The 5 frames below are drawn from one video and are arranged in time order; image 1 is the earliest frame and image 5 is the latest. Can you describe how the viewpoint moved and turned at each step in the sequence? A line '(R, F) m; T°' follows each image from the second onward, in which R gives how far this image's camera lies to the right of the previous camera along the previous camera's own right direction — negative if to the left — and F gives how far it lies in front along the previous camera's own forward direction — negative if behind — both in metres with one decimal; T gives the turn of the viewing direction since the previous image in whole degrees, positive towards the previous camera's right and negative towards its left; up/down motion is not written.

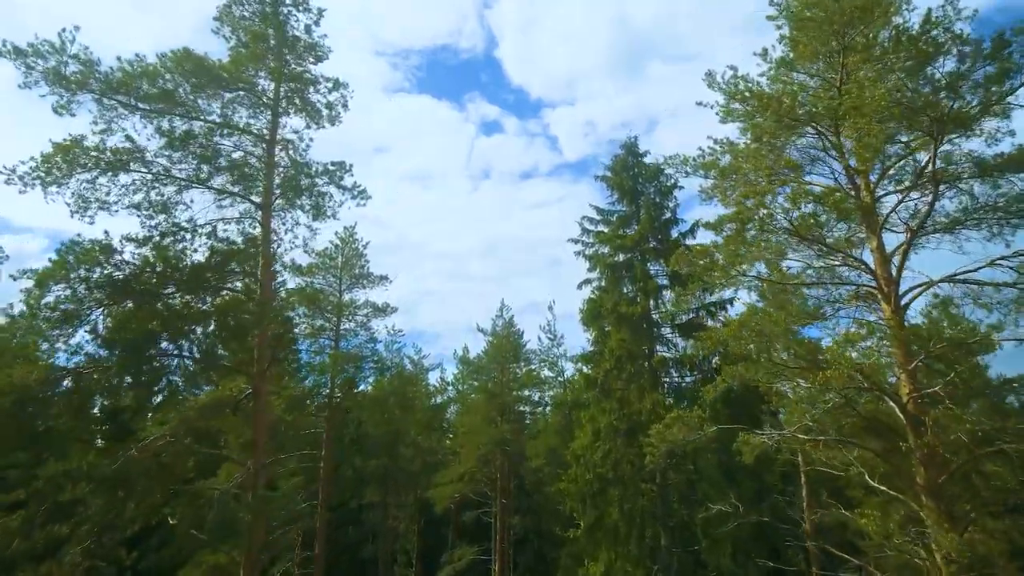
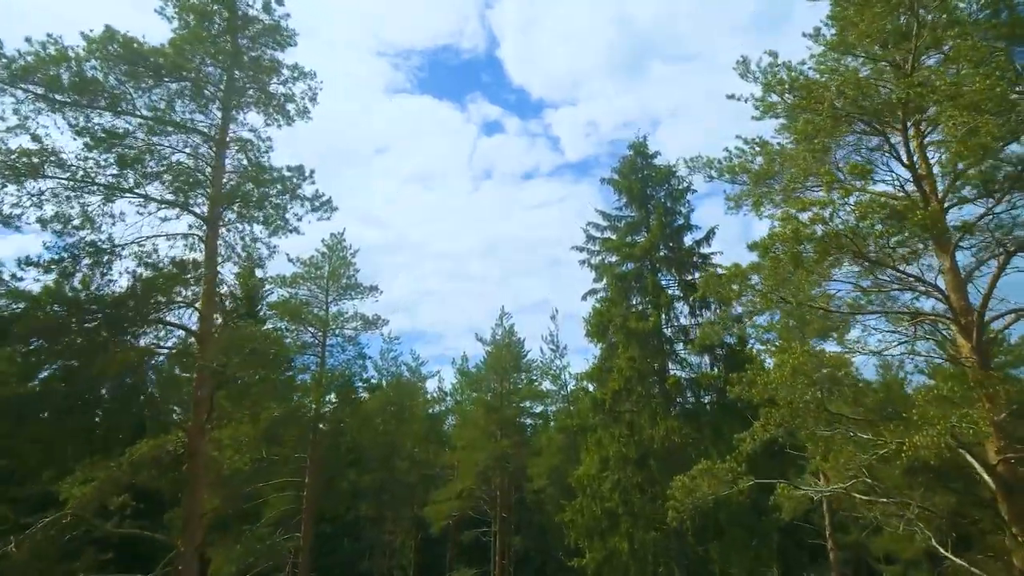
(+0.1, +2.3) m; 0°
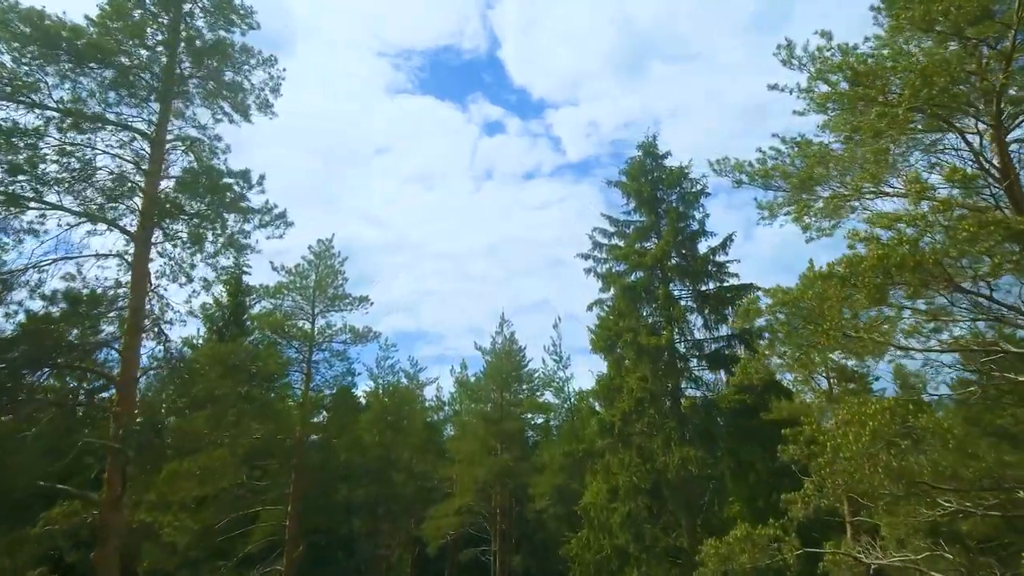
(0.0, +2.0) m; 0°
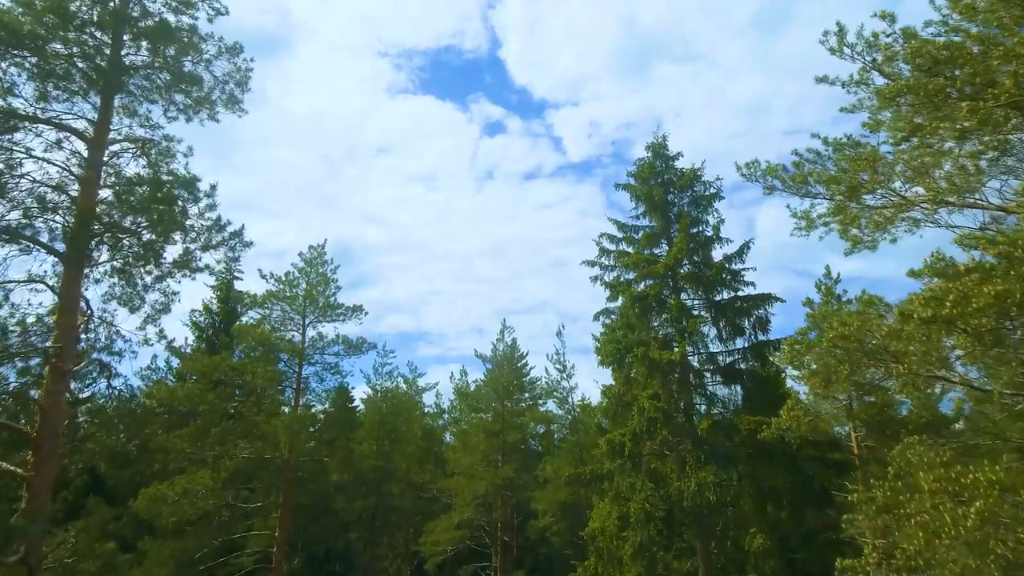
(0.0, +1.5) m; 0°
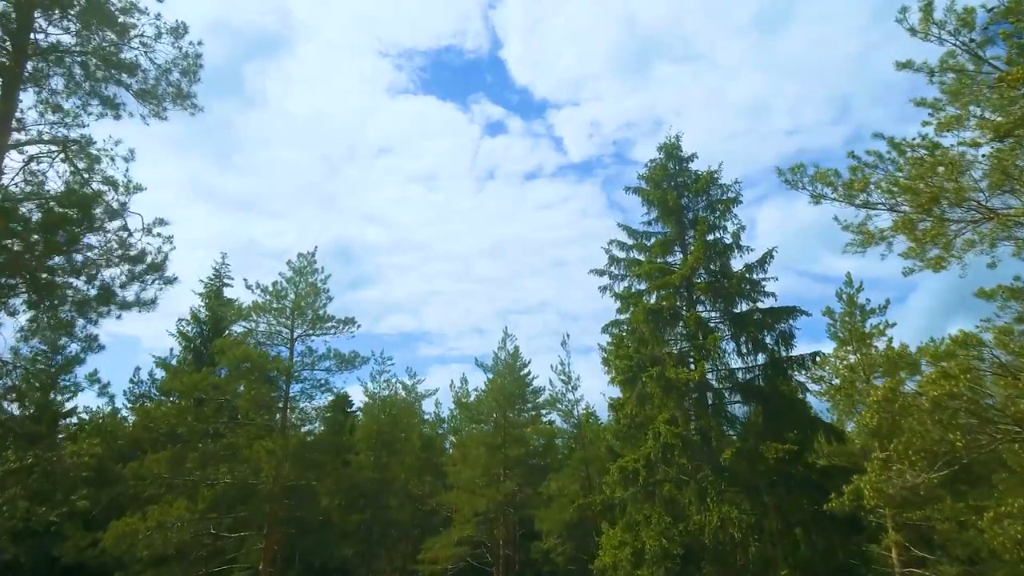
(-0.1, +1.7) m; 0°
